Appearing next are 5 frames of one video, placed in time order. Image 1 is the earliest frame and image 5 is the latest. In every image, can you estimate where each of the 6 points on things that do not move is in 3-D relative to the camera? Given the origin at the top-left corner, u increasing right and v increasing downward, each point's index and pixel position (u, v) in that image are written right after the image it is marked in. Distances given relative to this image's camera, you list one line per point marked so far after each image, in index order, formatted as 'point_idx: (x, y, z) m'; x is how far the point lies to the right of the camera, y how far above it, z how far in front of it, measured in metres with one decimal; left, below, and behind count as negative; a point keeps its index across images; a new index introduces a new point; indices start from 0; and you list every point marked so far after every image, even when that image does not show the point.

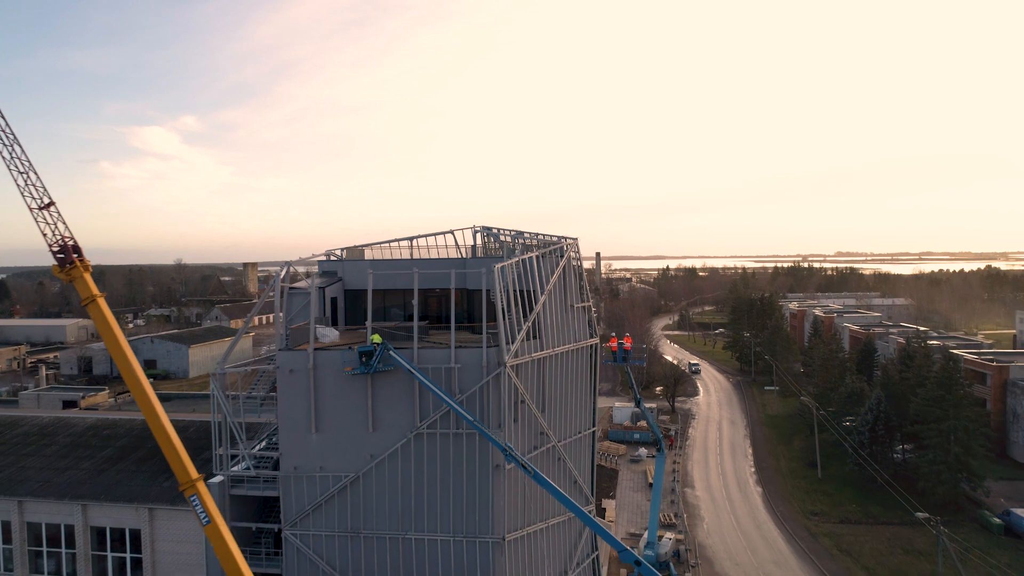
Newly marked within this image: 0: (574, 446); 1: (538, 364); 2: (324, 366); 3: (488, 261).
0: (+1.5, -3.8, +13.8) m
1: (+0.6, -1.7, +12.4) m
2: (-3.8, -1.6, +11.5) m
3: (-0.6, +0.6, +13.8) m
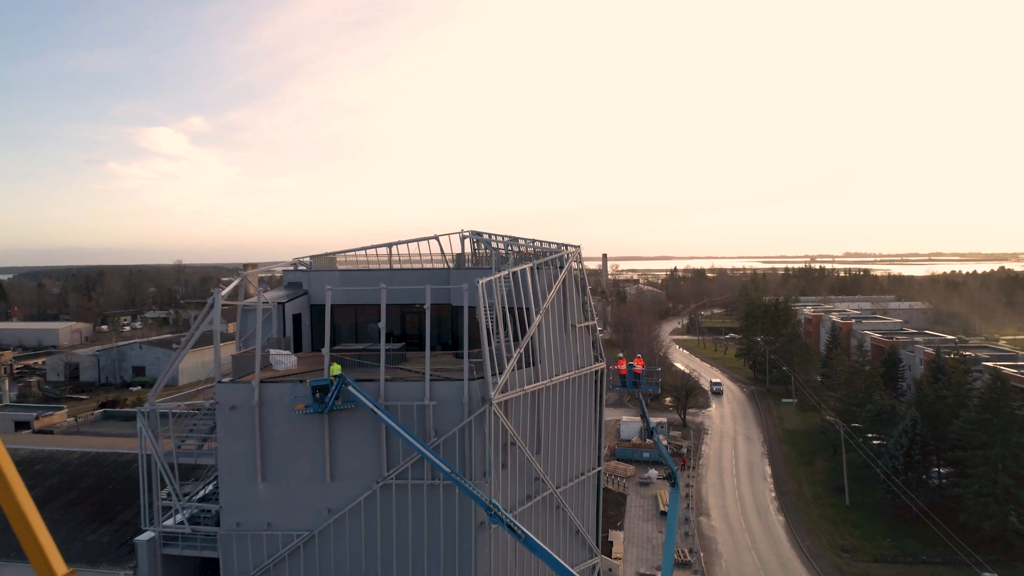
0: (+1.3, -4.2, +11.7) m
1: (+0.3, -2.0, +10.3) m
2: (-4.0, -1.9, +9.5) m
3: (-0.8, +0.3, +11.8) m
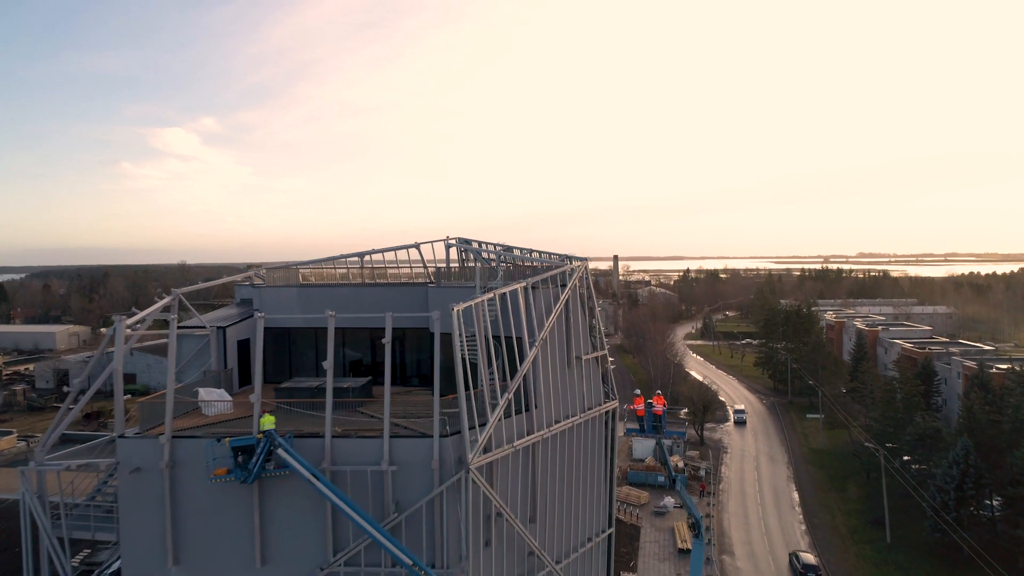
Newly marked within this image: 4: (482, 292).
0: (+1.1, -4.5, +9.5) m
1: (+0.2, -2.4, +8.1) m
2: (-4.2, -2.3, +7.3) m
3: (-0.9, -0.1, +9.5) m
4: (-0.5, -0.1, +8.7) m
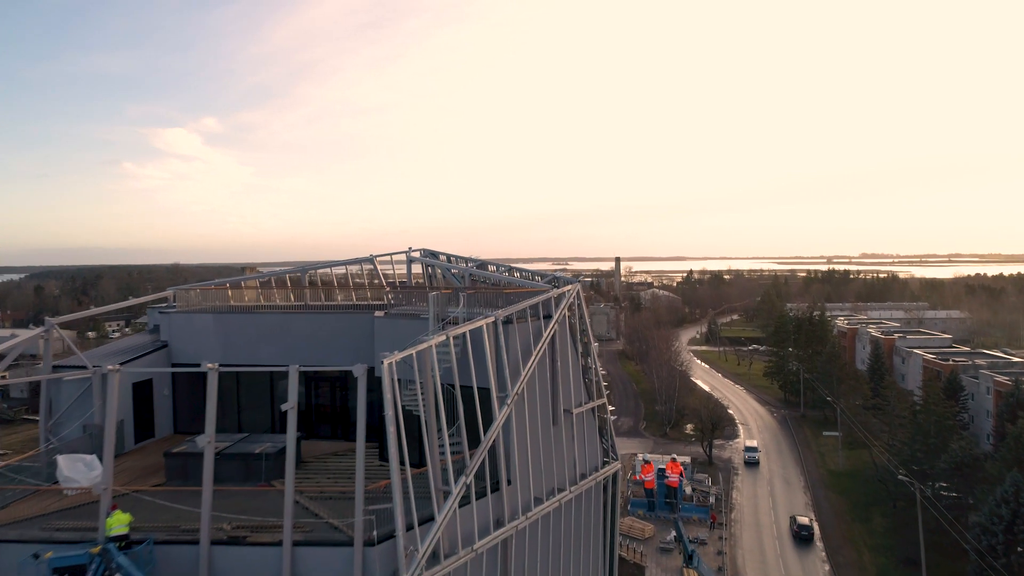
0: (+0.7, -4.9, +7.2) m
1: (-0.2, -2.7, +5.9) m
2: (-4.6, -2.6, +5.1) m
3: (-1.3, -0.5, +7.3) m
4: (-0.8, -0.4, +6.5) m
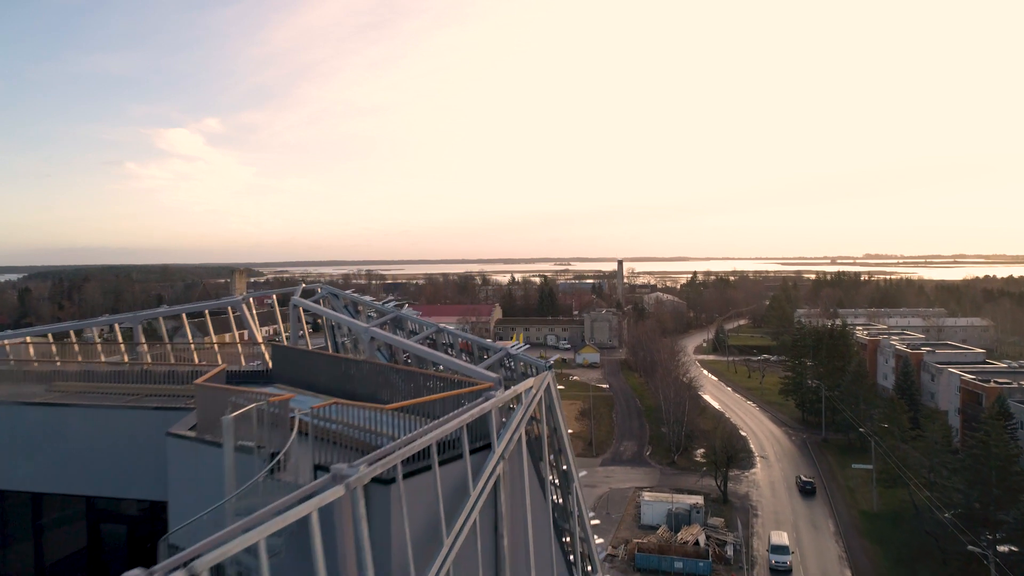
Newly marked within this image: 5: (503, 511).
0: (+0.1, -5.6, +3.8) m
1: (-0.8, -3.4, +2.5) m
2: (-5.2, -3.3, +1.7) m
3: (-1.9, -1.1, +3.9) m
4: (-1.5, -1.1, +3.1) m
5: (0.0, -1.6, +3.9) m
